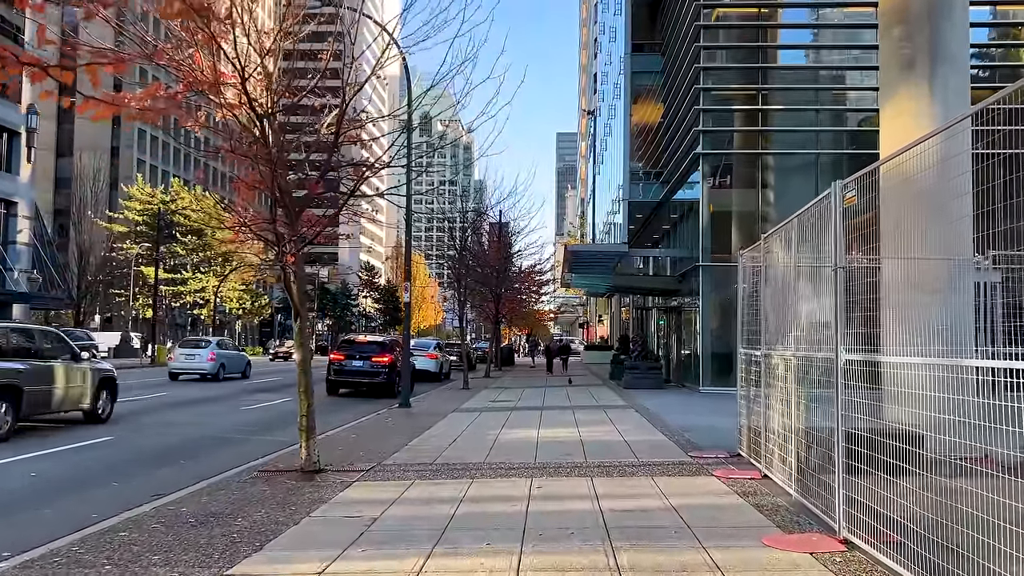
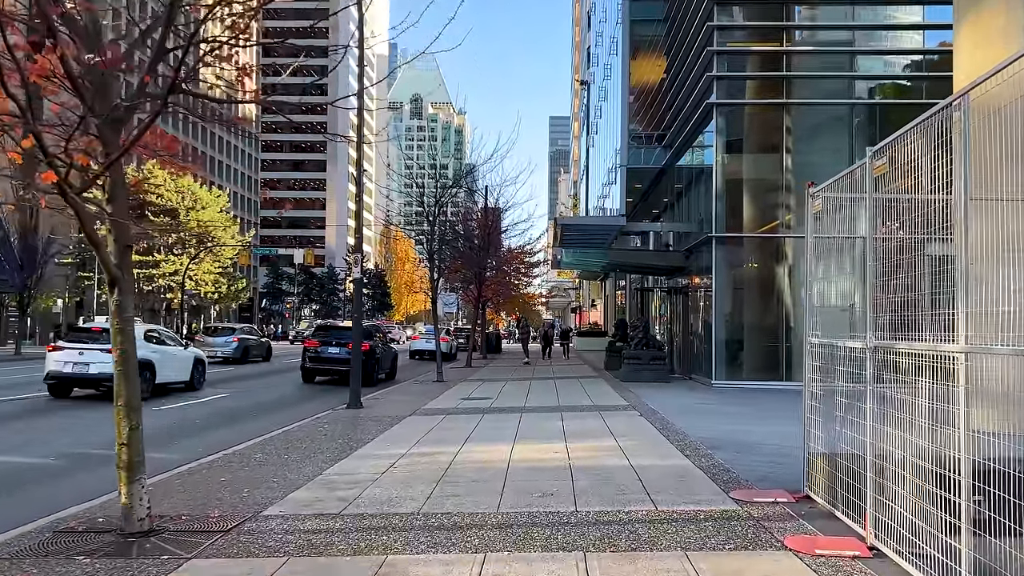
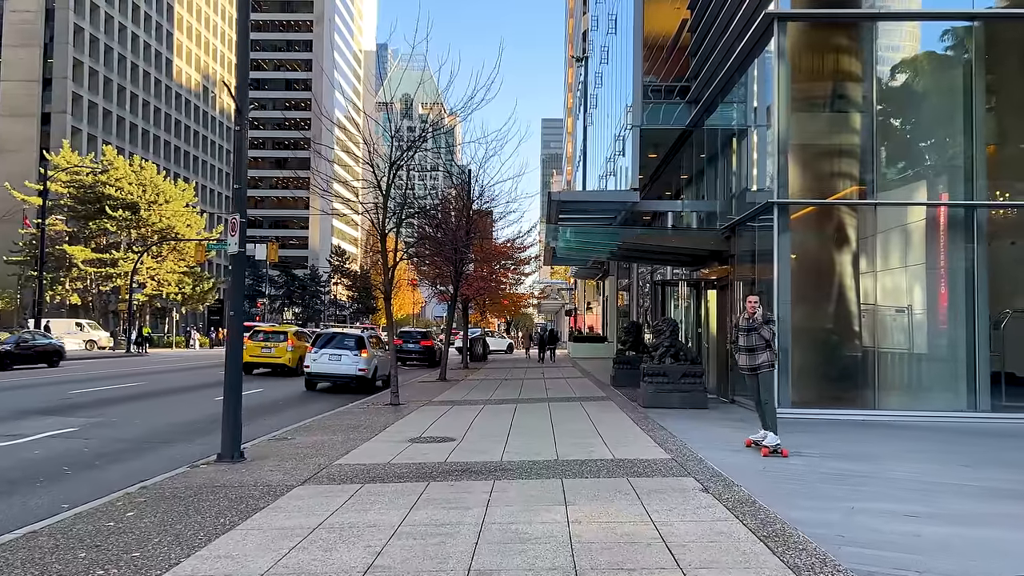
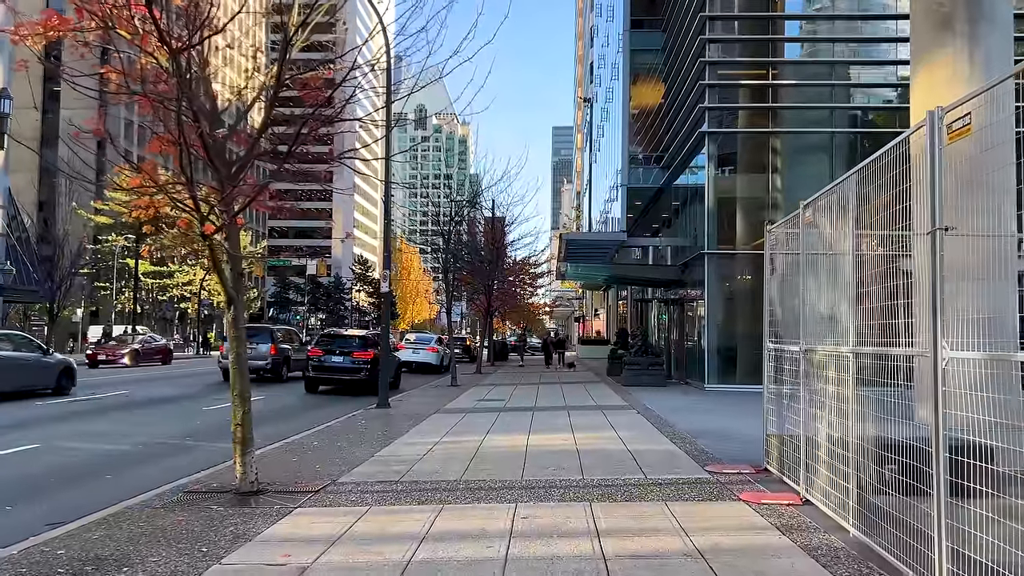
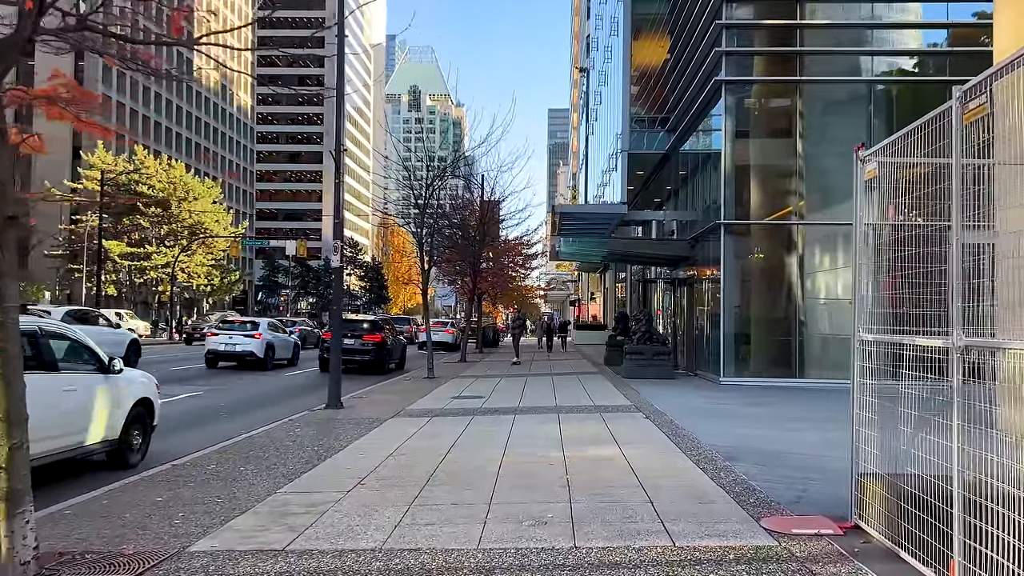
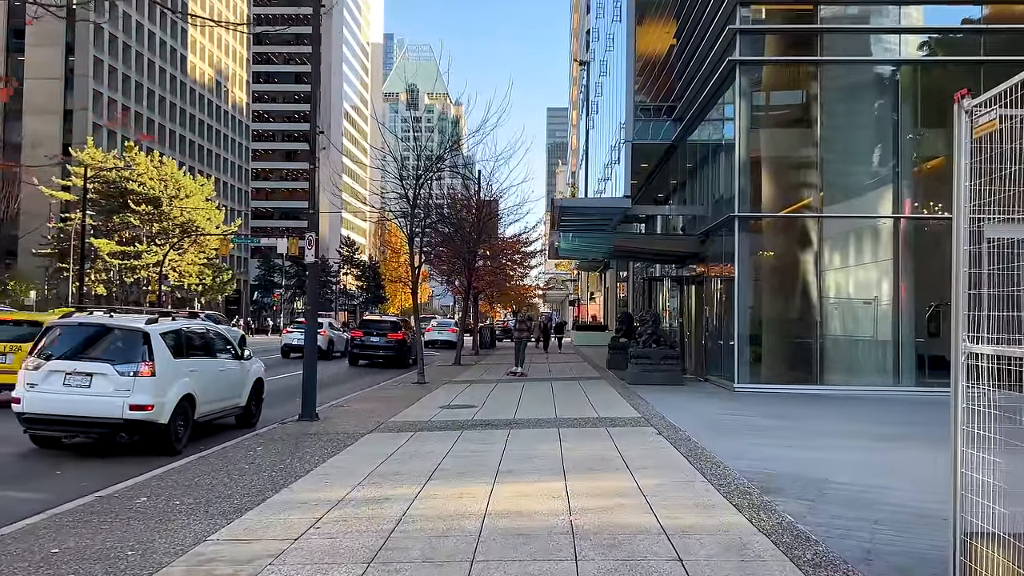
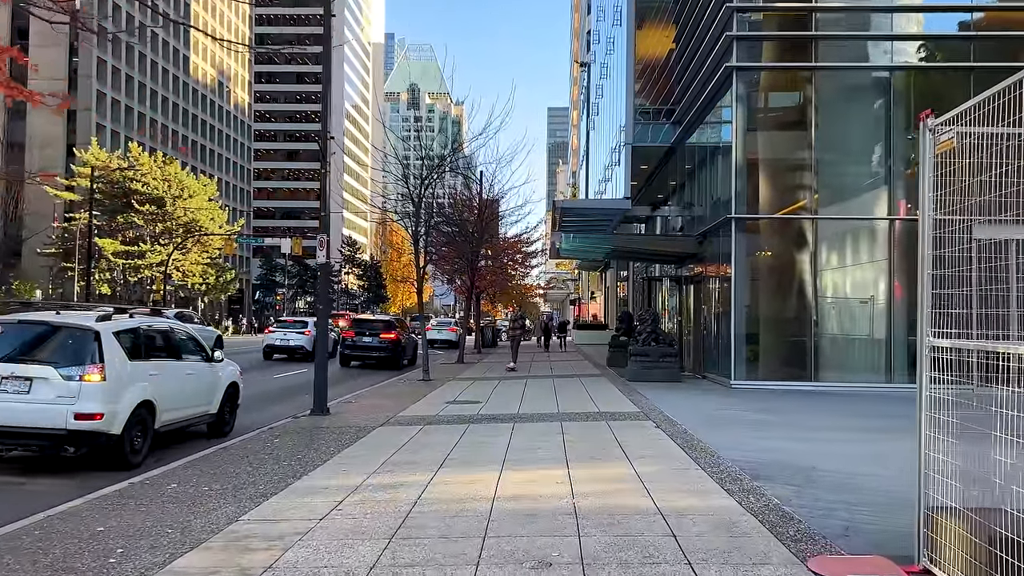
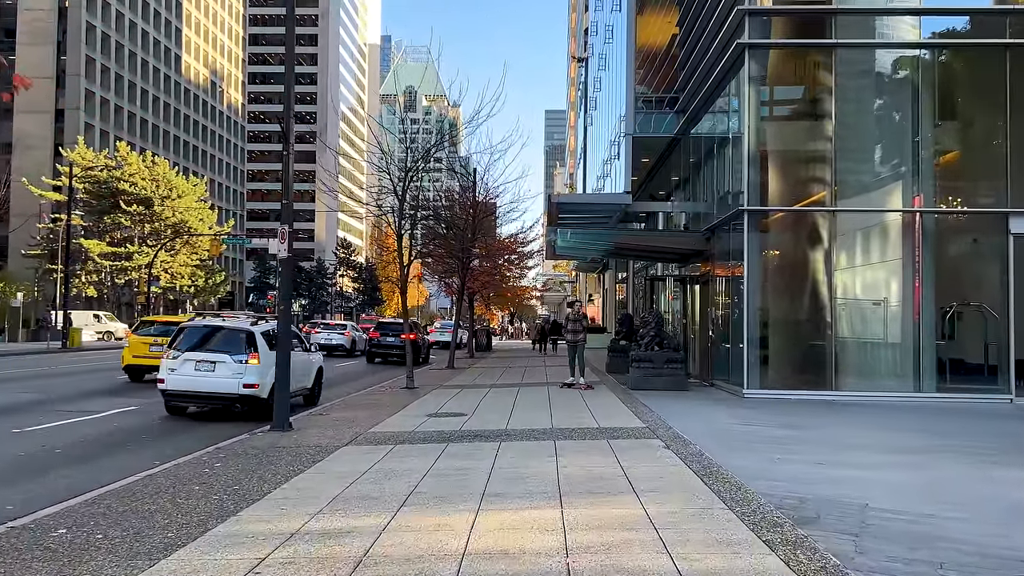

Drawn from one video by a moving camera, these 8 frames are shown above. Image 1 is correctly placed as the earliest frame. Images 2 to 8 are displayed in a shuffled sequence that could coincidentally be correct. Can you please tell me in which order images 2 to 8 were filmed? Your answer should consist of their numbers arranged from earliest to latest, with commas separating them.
4, 2, 5, 7, 6, 8, 3
